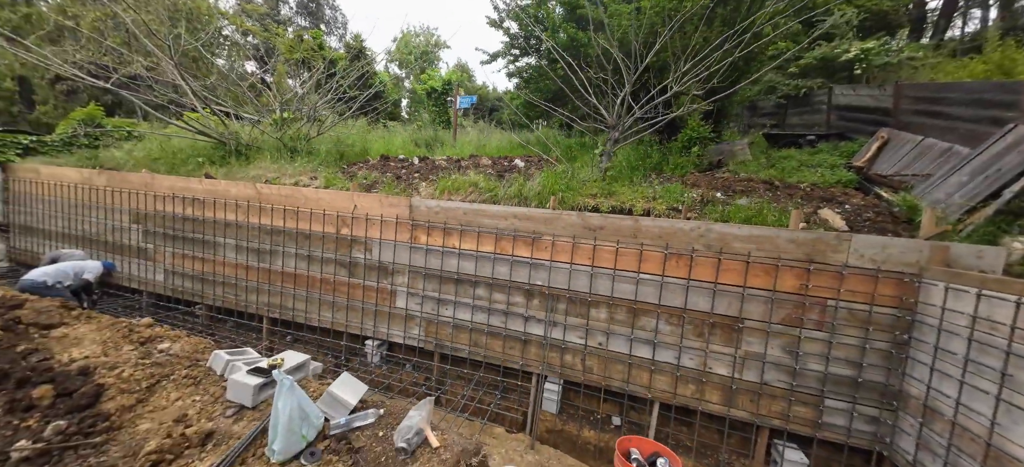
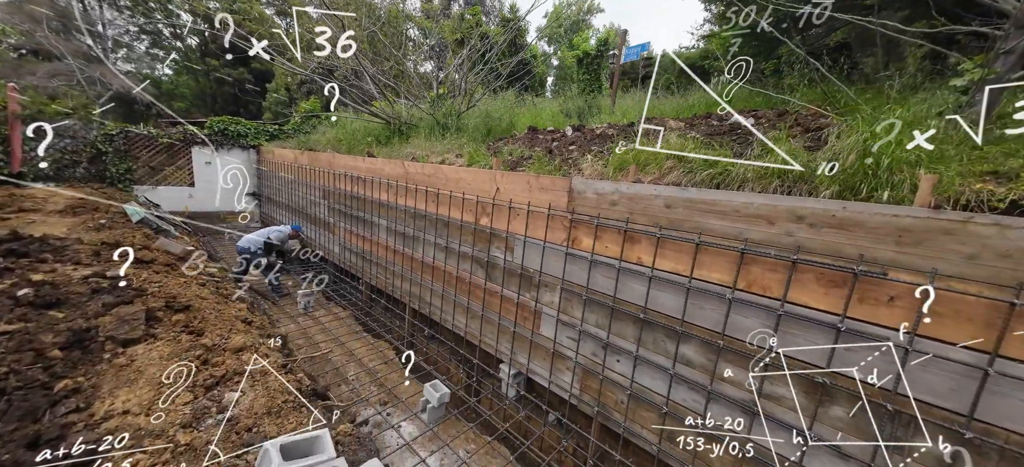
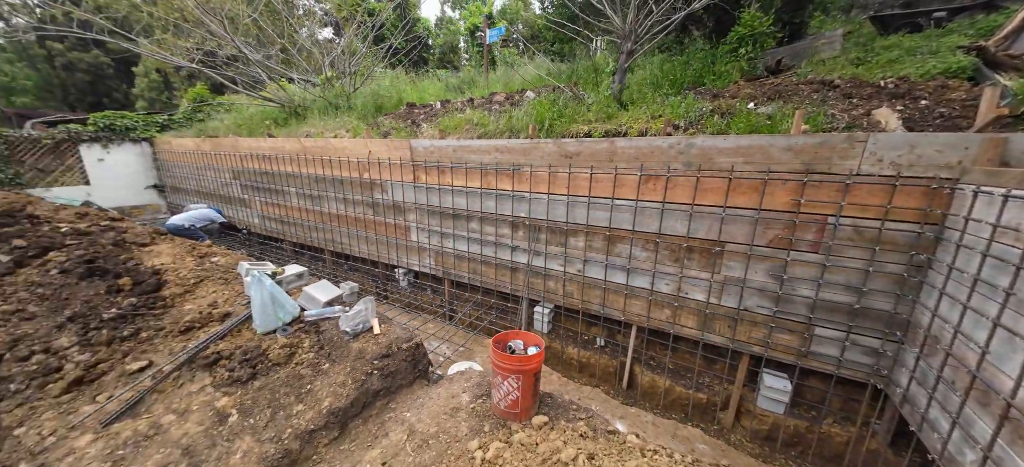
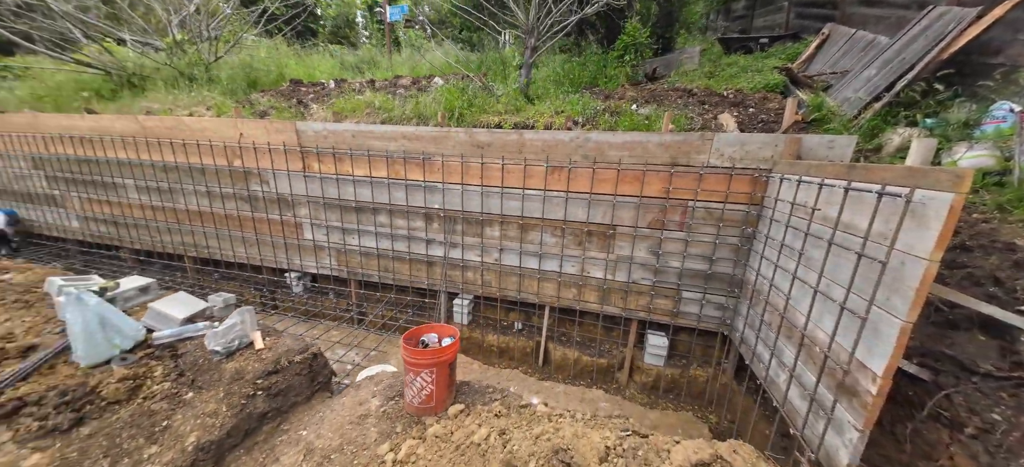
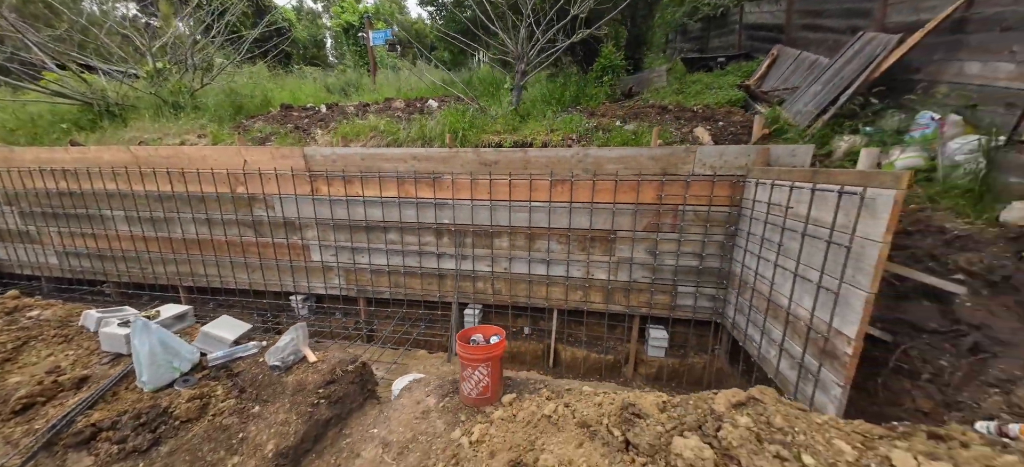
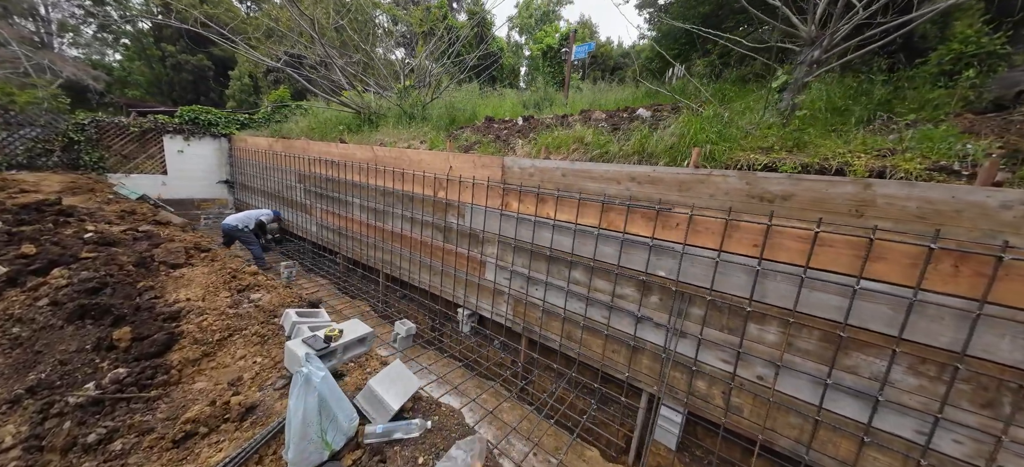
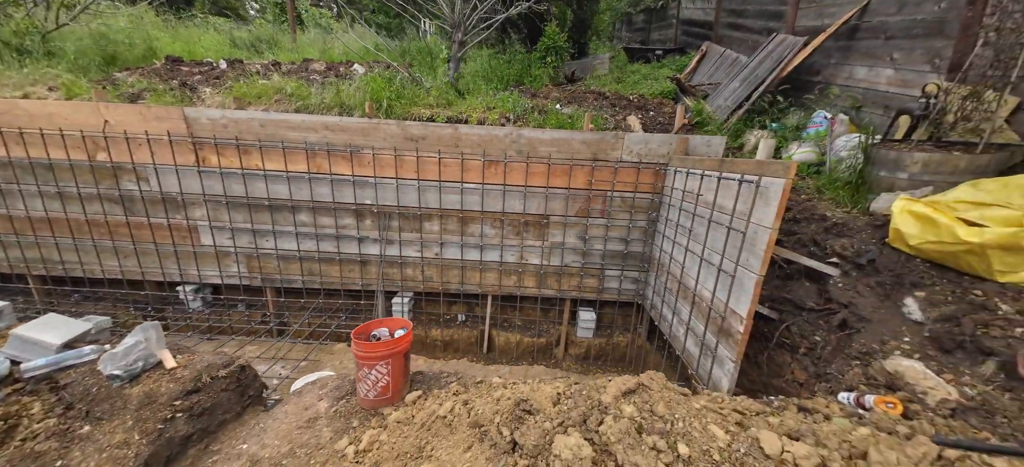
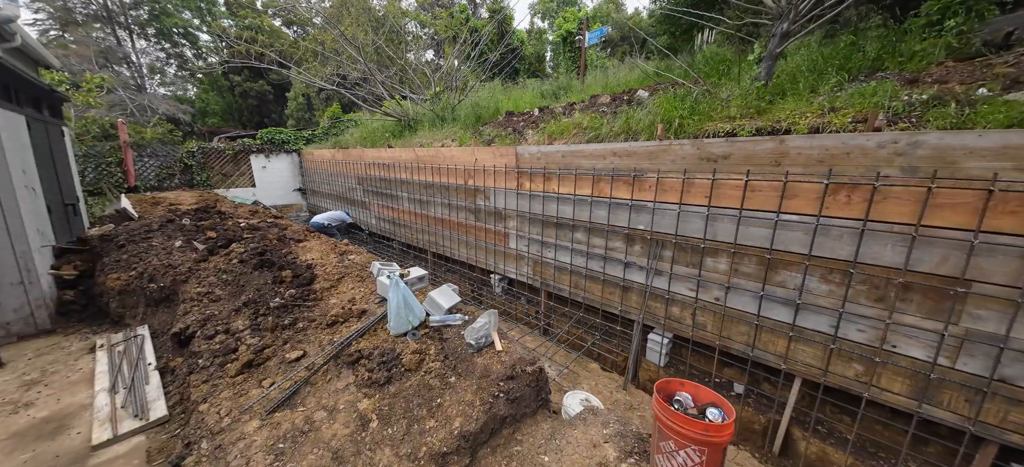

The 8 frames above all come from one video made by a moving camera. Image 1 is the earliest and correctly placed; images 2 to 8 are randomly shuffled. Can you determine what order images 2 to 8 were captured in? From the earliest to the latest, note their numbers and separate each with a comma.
5, 7, 4, 3, 8, 6, 2
